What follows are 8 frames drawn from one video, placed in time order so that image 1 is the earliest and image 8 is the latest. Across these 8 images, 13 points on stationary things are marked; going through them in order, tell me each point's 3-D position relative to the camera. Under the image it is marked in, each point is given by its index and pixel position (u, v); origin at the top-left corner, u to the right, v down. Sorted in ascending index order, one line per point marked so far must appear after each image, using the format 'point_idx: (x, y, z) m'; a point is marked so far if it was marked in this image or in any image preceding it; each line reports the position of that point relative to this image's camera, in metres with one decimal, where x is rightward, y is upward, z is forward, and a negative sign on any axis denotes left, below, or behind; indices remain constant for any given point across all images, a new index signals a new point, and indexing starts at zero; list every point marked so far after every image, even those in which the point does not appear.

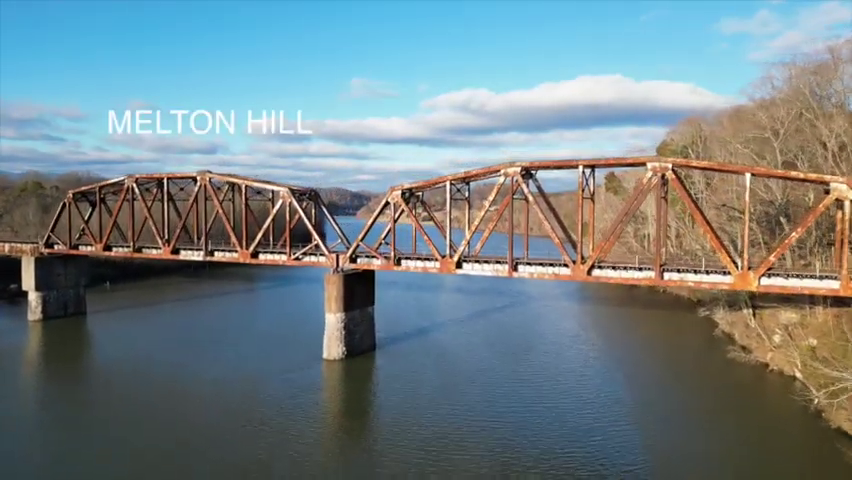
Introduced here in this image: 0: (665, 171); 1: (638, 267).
0: (+12.3, +3.5, +18.9) m
1: (+11.2, -1.5, +19.4) m
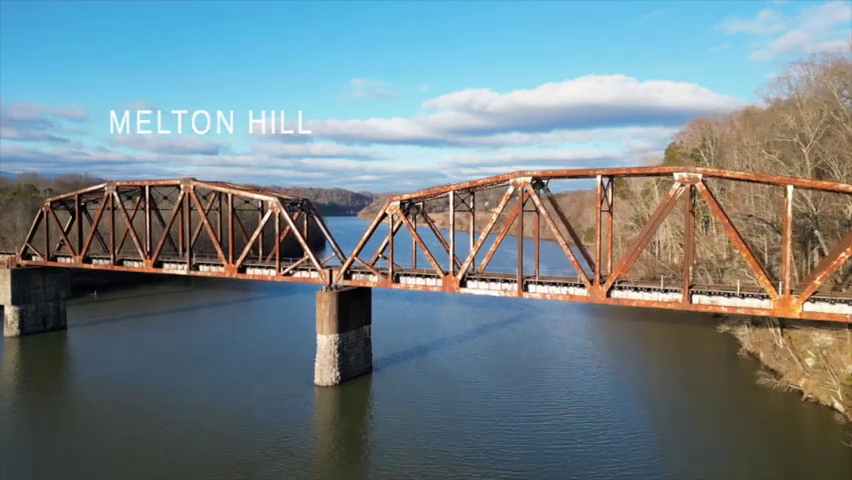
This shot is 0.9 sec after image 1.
0: (+12.4, +2.7, +16.9) m
1: (+11.3, -2.3, +17.4) m
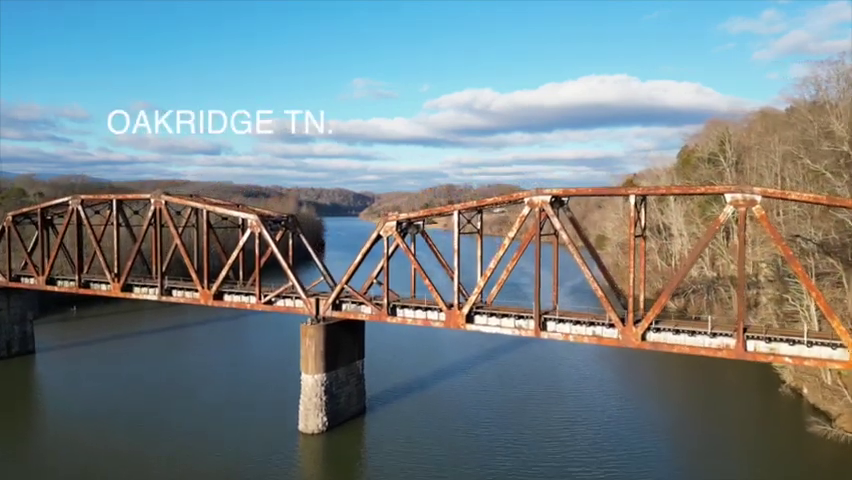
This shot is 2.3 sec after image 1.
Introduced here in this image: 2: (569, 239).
0: (+12.4, +1.4, +14.0) m
1: (+11.3, -3.6, +14.5) m
2: (+6.0, +0.1, +15.8) m
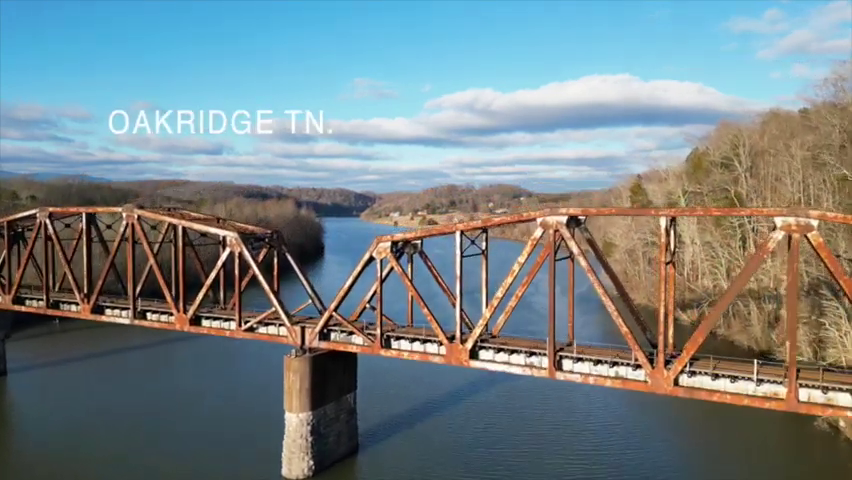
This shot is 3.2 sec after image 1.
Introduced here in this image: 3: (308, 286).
0: (+12.3, +0.3, +11.9) m
1: (+11.2, -4.7, +12.5) m
2: (+5.9, -1.0, +13.7) m
3: (-6.2, -2.4, +19.1) m
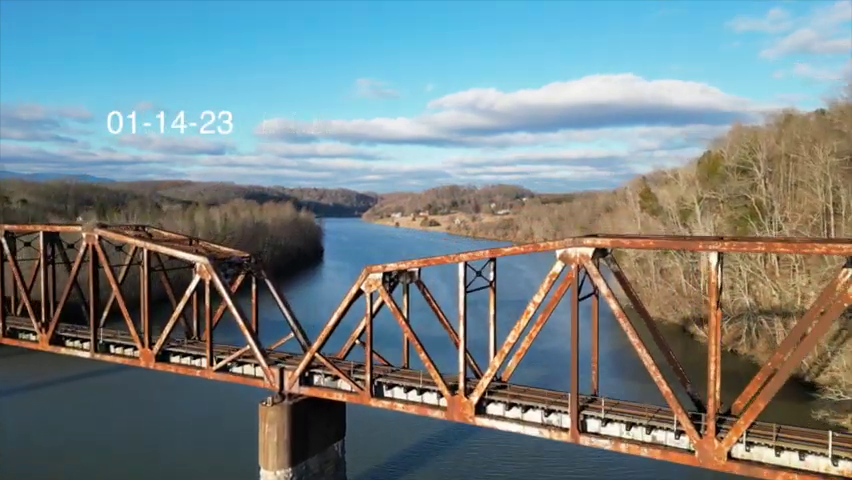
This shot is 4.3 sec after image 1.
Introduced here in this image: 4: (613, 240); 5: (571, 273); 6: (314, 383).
0: (+12.2, -0.8, +9.5) m
1: (+11.1, -5.8, +10.0) m
2: (+5.9, -2.1, +11.3) m
3: (-6.2, -3.5, +16.8) m
4: (+5.8, 0.0, +11.3) m
5: (+4.7, -1.0, +11.9) m
6: (-4.5, -5.7, +14.8) m
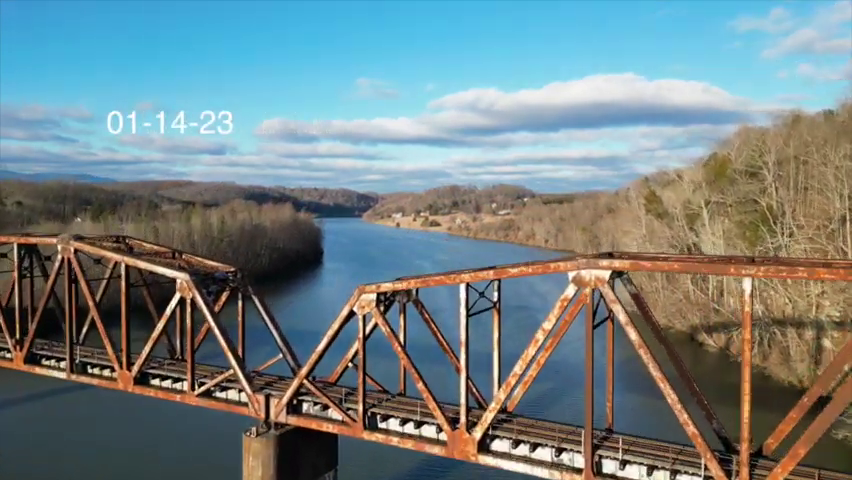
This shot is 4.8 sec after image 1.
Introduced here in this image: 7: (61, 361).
0: (+12.1, -1.4, +8.3) m
1: (+11.0, -6.4, +8.8) m
2: (+5.8, -2.7, +10.1) m
3: (-6.3, -4.1, +15.6) m
4: (+5.7, -0.6, +10.2) m
5: (+4.6, -1.6, +10.7) m
6: (-4.6, -6.3, +13.6) m
7: (-17.2, -5.7, +17.3) m
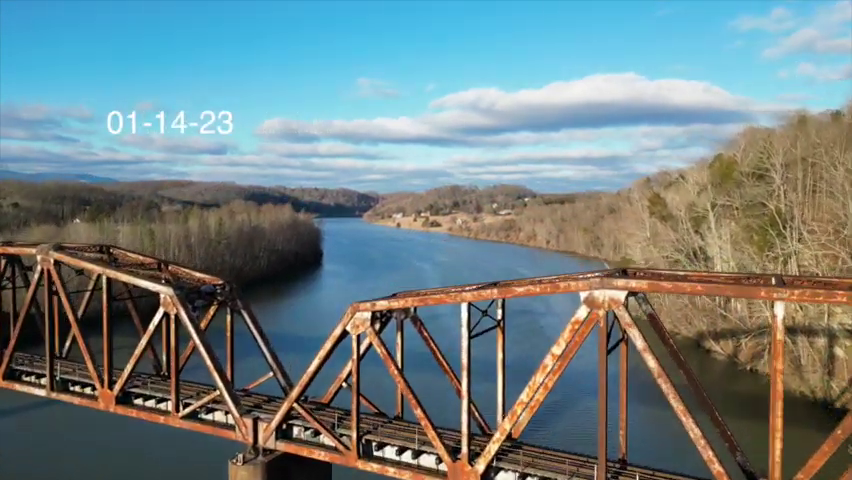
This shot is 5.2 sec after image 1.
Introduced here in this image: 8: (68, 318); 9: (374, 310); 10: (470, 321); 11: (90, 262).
0: (+12.1, -1.9, +7.4) m
1: (+10.9, -6.9, +7.9) m
2: (+5.7, -3.2, +9.2) m
3: (-6.3, -4.5, +14.8) m
4: (+5.7, -1.1, +9.3) m
5: (+4.6, -2.1, +9.8) m
6: (-4.6, -6.8, +12.8) m
7: (-17.2, -6.1, +16.5) m
8: (-15.4, -3.3, +15.9) m
9: (-1.6, -2.2, +11.6) m
10: (+1.4, -2.4, +11.4) m
11: (-13.9, -0.9, +15.3) m
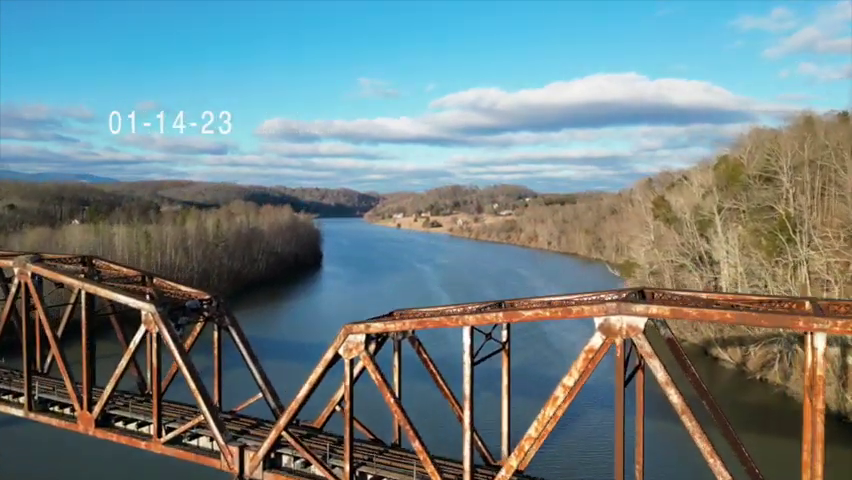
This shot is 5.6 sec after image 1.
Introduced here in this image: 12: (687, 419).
0: (+12.0, -2.4, +6.5) m
1: (+10.9, -7.4, +7.0) m
2: (+5.7, -3.7, +8.3) m
3: (-6.4, -5.0, +13.9) m
4: (+5.6, -1.5, +8.4) m
5: (+4.6, -2.6, +8.9) m
6: (-4.6, -7.3, +11.9) m
7: (-17.2, -6.6, +15.6) m
8: (-15.4, -3.8, +15.0) m
9: (-1.6, -2.7, +10.7) m
10: (+1.3, -2.9, +10.5) m
11: (-13.9, -1.4, +14.4) m
12: (+6.1, -4.0, +8.9) m
